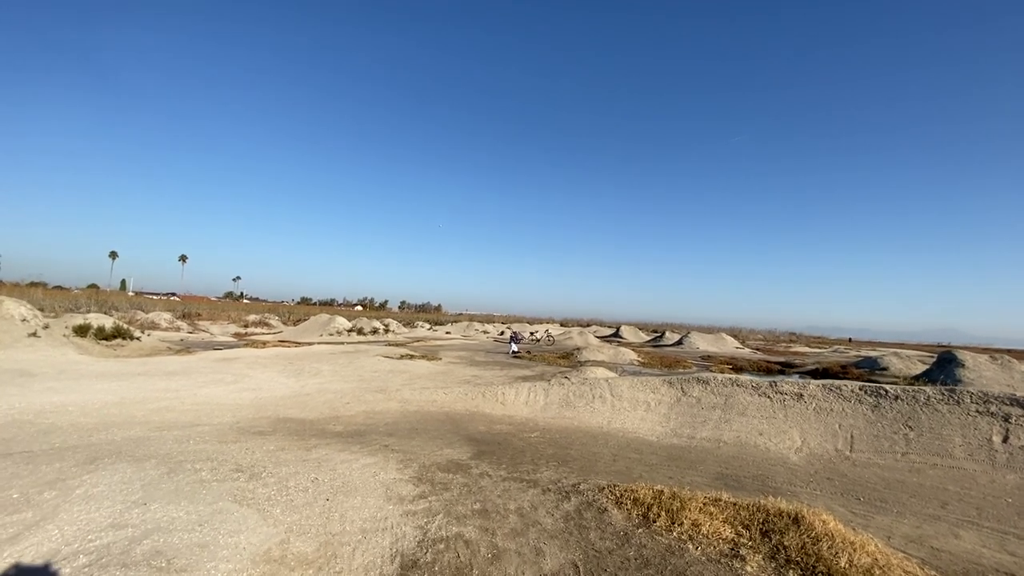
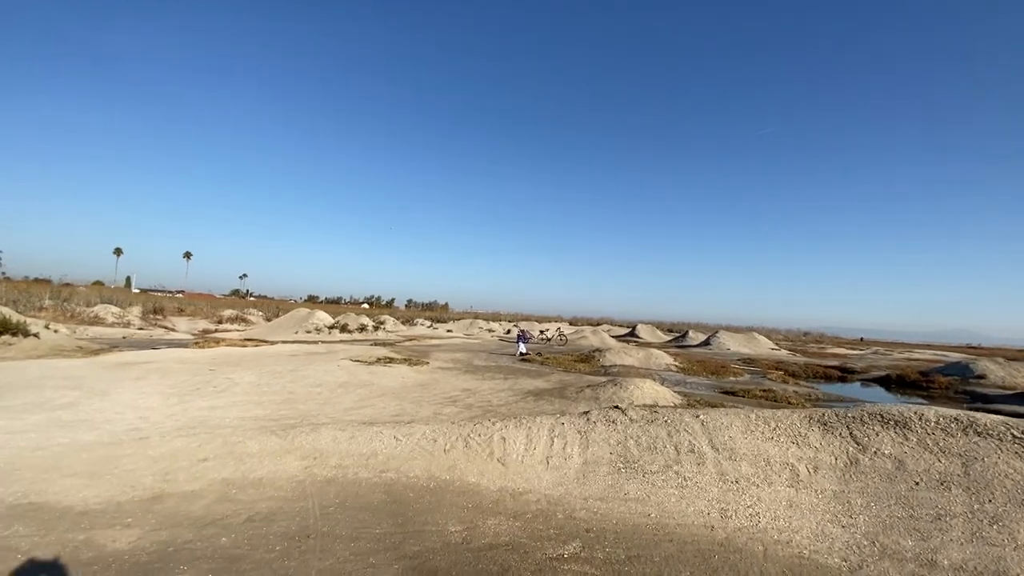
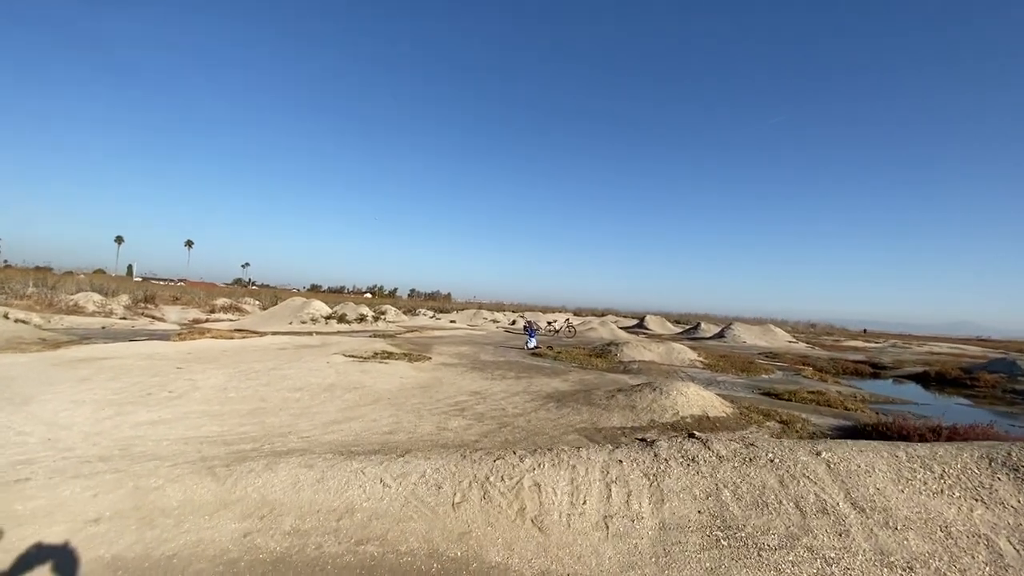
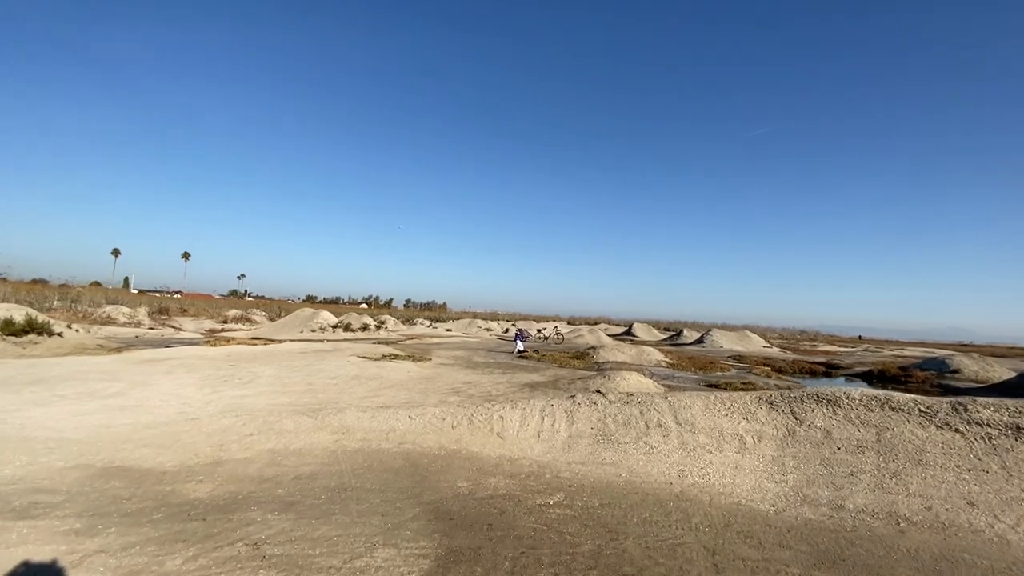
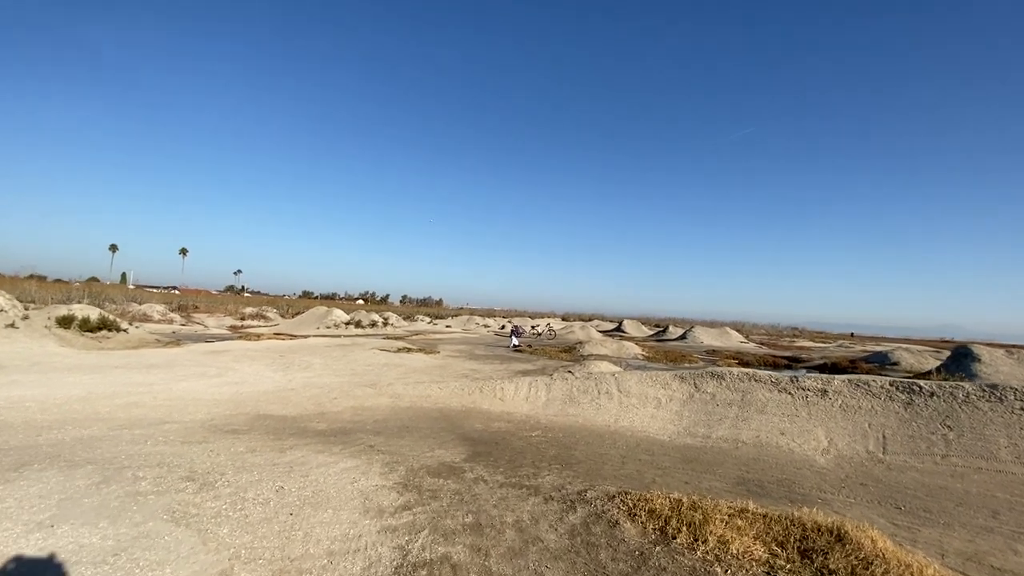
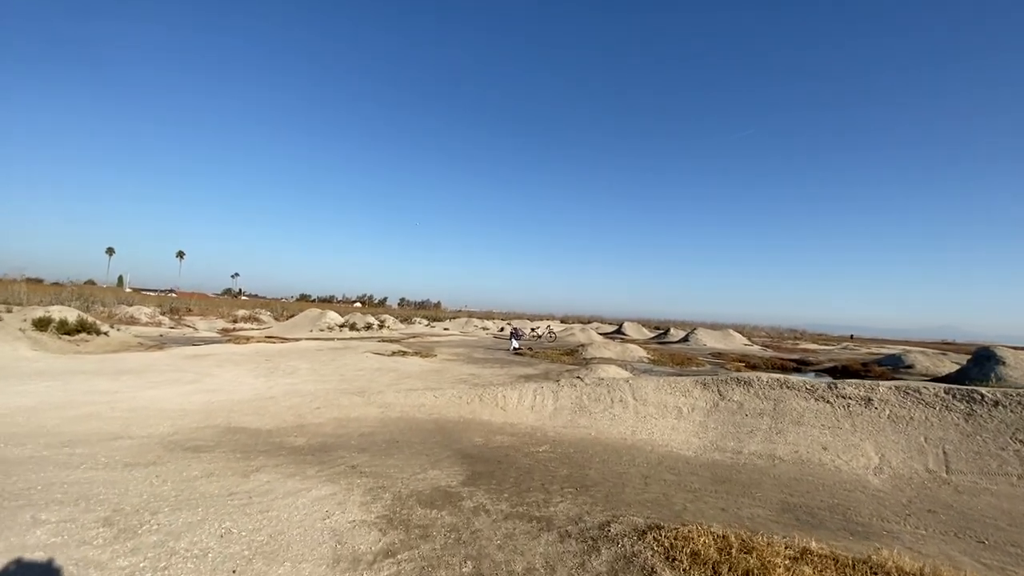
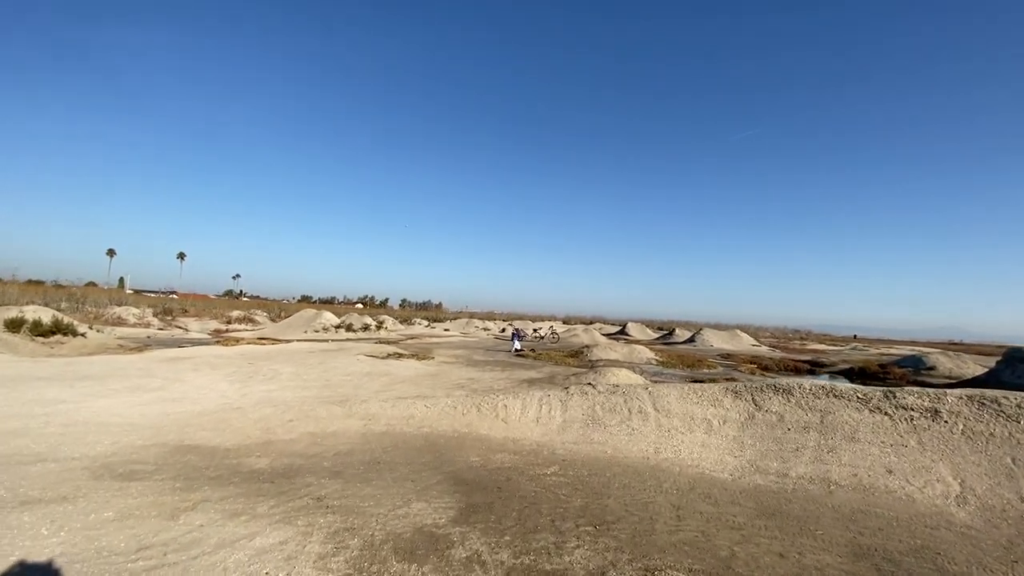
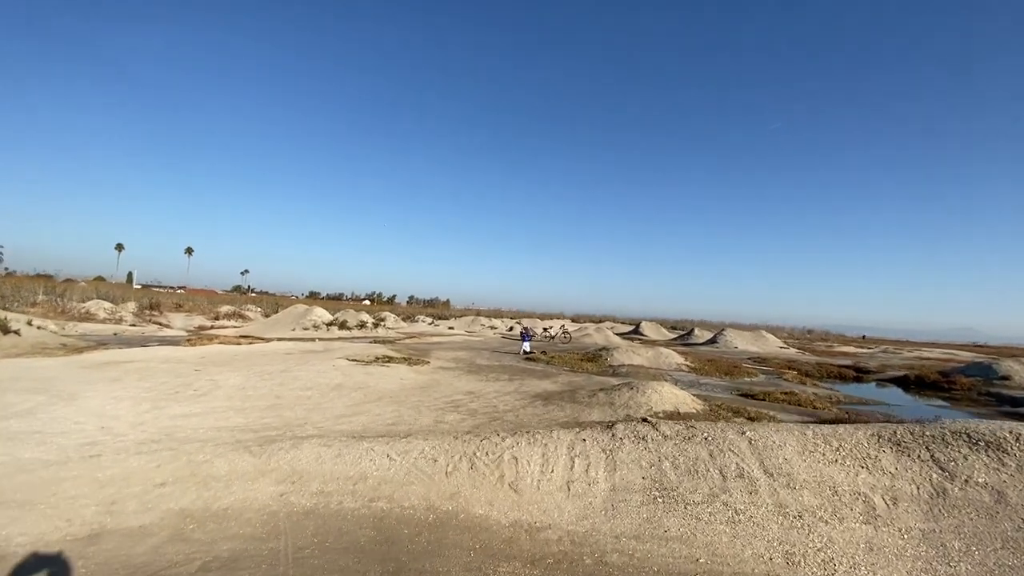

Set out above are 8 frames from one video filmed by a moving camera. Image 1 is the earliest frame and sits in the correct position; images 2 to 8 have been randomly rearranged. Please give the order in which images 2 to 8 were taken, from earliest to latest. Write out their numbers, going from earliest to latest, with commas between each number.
5, 6, 7, 4, 2, 8, 3
